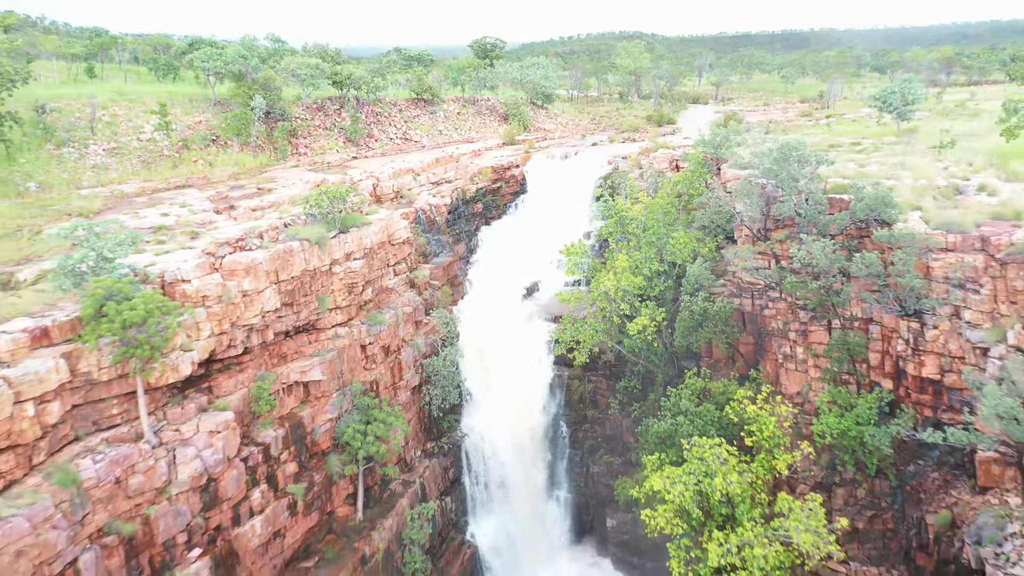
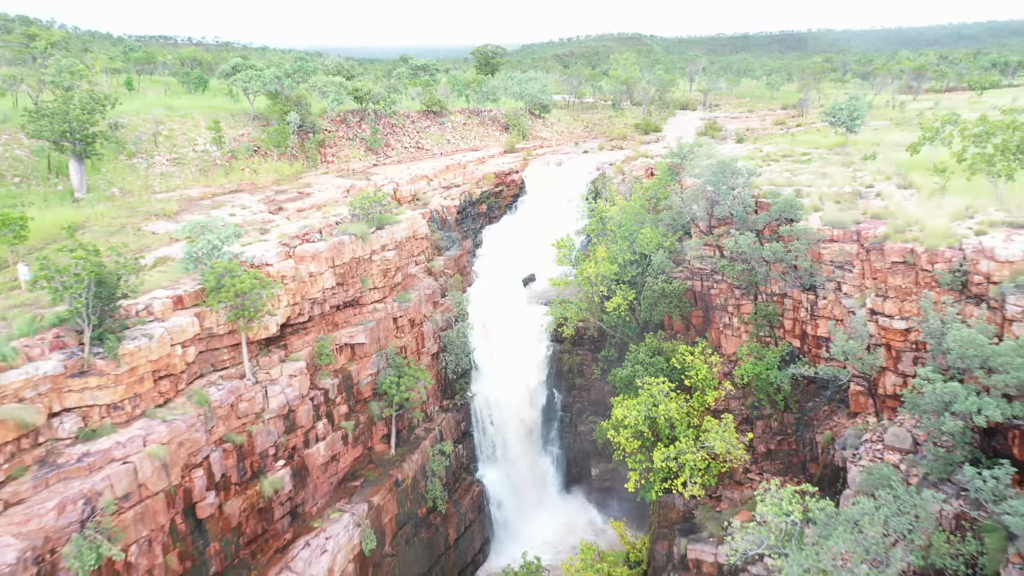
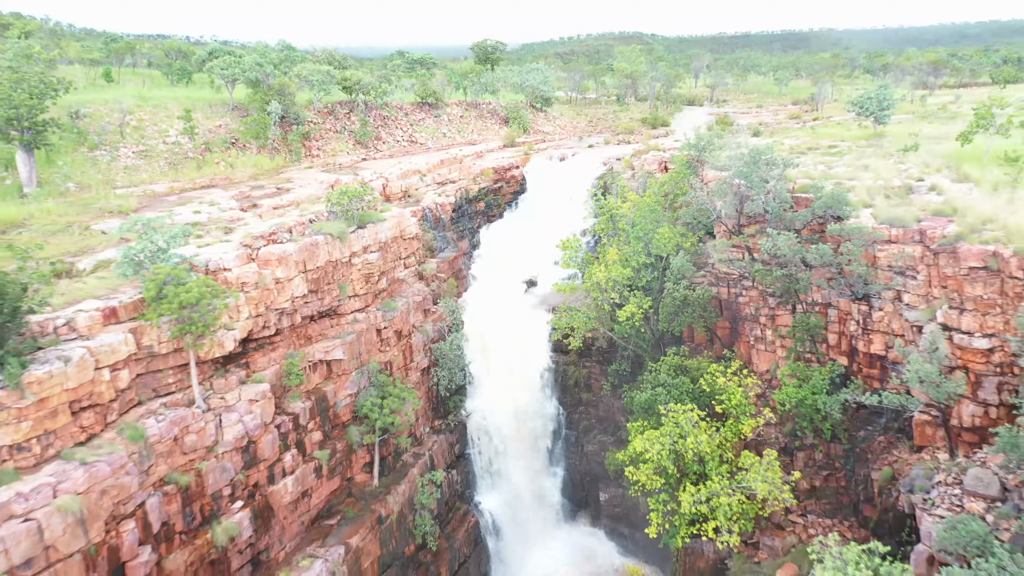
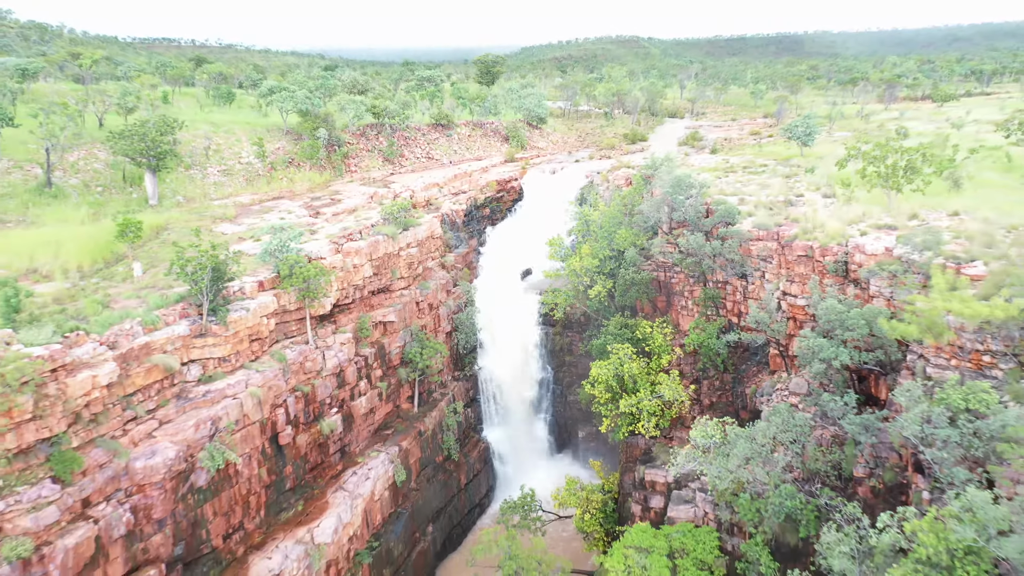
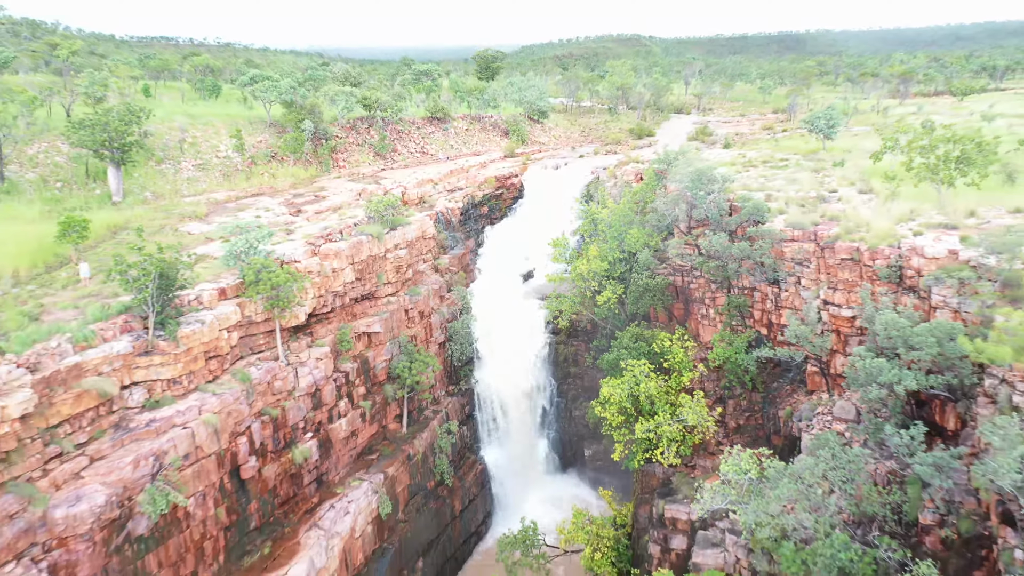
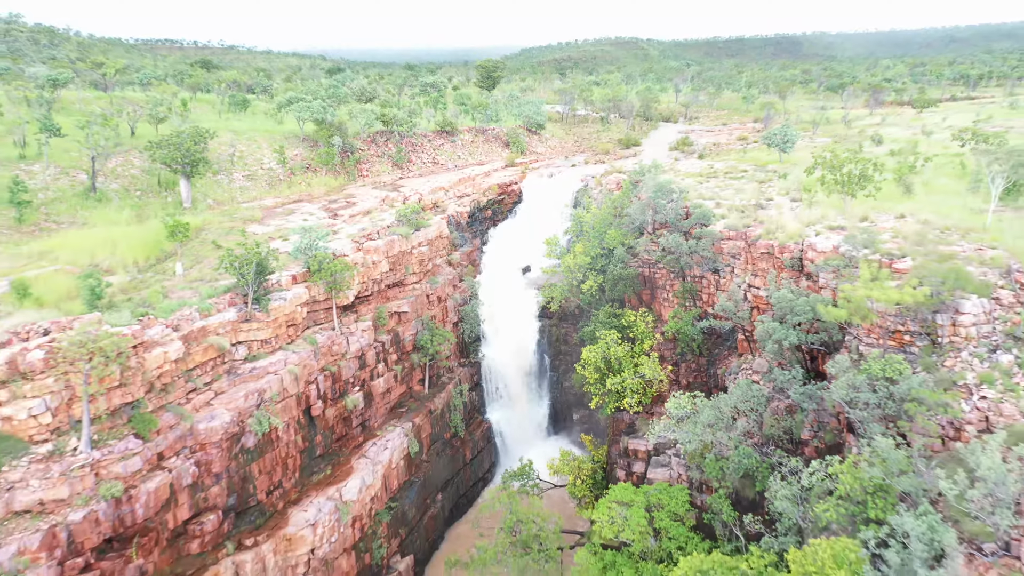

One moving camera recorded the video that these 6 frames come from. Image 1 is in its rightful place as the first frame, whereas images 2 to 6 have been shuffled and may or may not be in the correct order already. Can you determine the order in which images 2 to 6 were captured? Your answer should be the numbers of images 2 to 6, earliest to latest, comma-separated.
3, 2, 5, 4, 6
